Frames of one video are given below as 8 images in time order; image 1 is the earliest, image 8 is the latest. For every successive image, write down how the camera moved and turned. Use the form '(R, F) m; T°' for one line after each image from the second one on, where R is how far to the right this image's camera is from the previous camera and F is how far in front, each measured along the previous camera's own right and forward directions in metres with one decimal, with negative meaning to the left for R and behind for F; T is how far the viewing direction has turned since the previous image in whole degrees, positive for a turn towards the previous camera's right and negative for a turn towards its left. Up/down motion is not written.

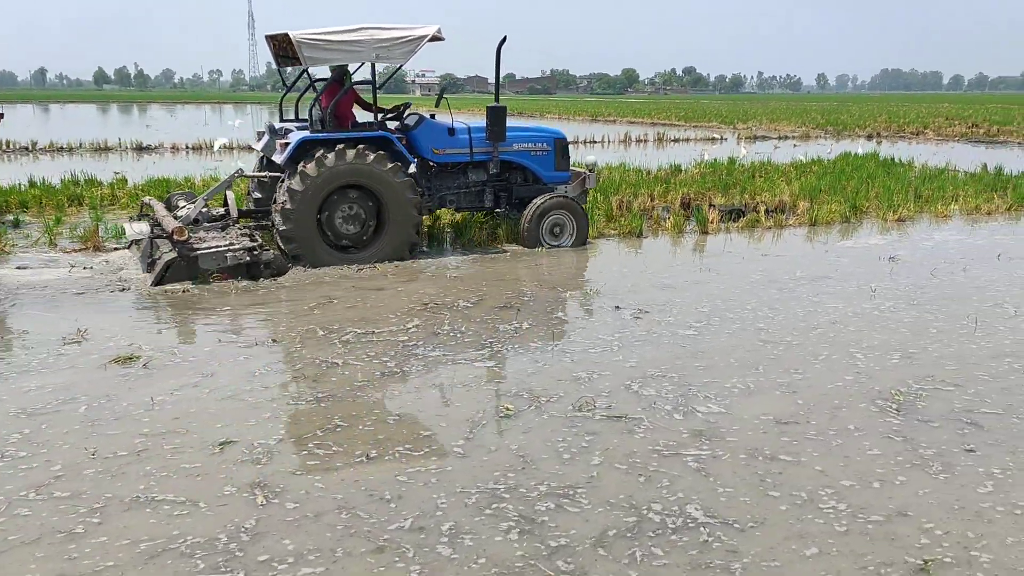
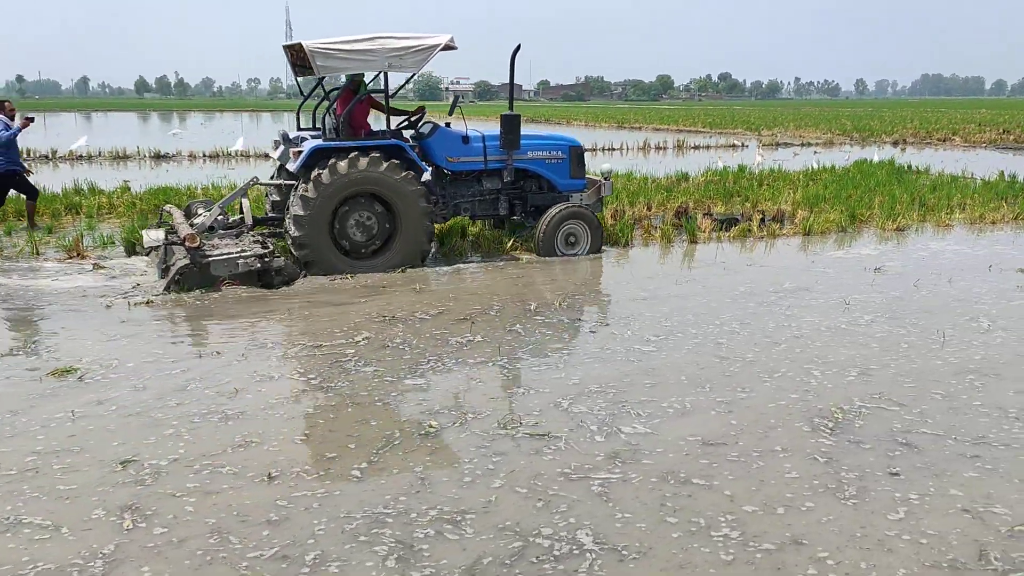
(+0.4, +0.1) m; -2°
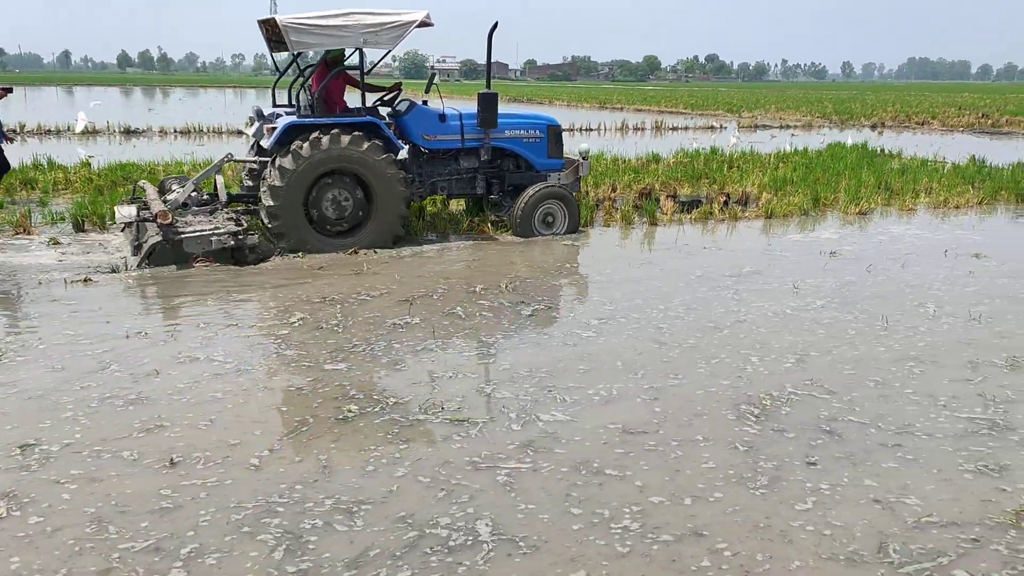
(+0.3, +0.1) m; +1°
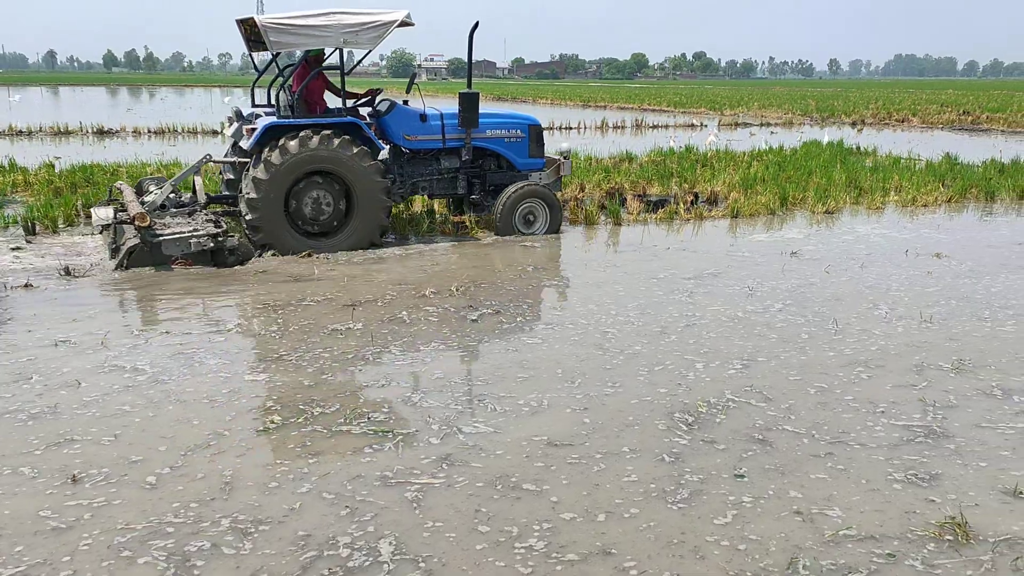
(+0.3, +0.1) m; +1°
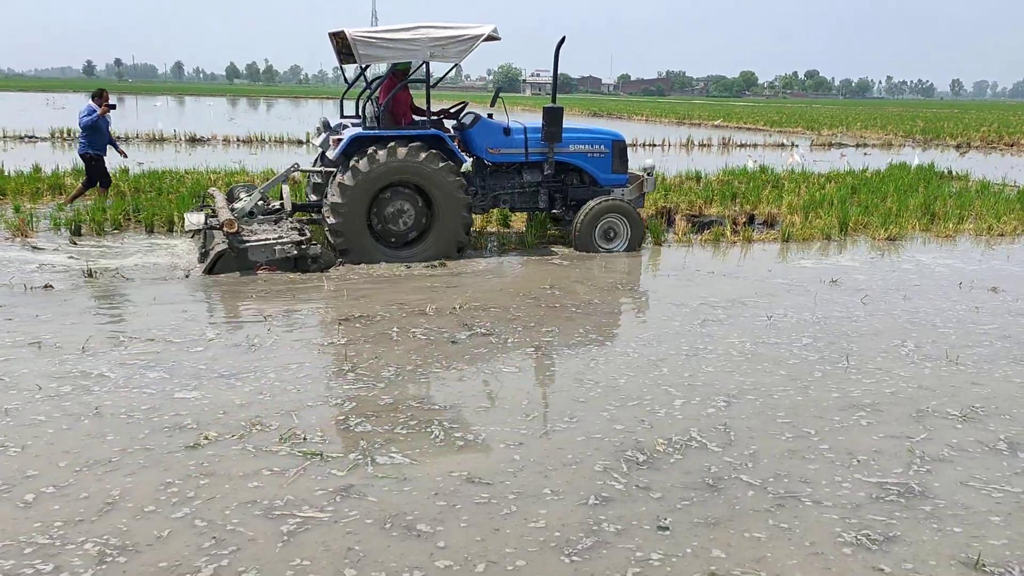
(+0.6, +0.2) m; -6°
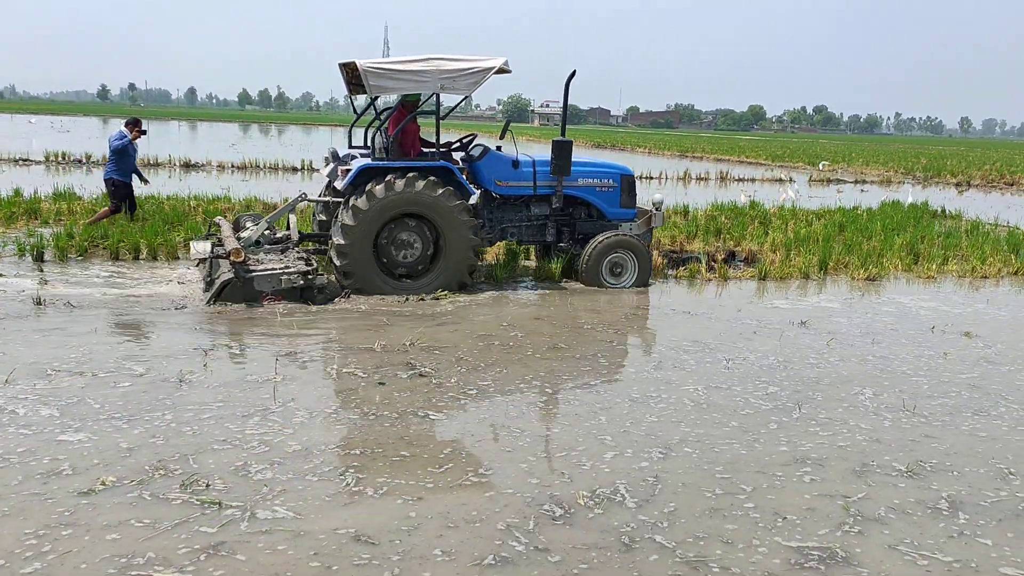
(+0.3, +0.2) m; 0°
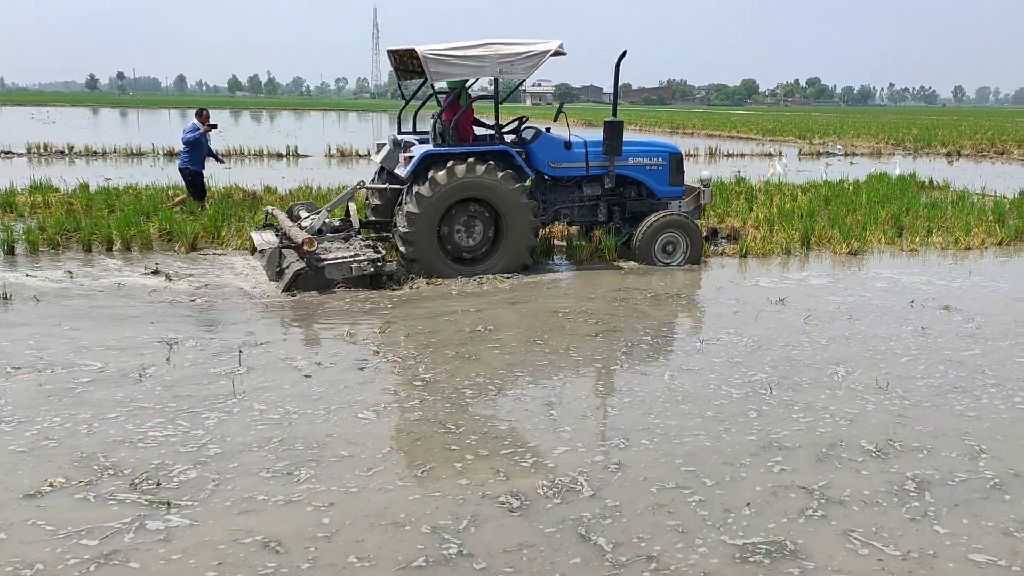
(+0.2, +0.1) m; 0°
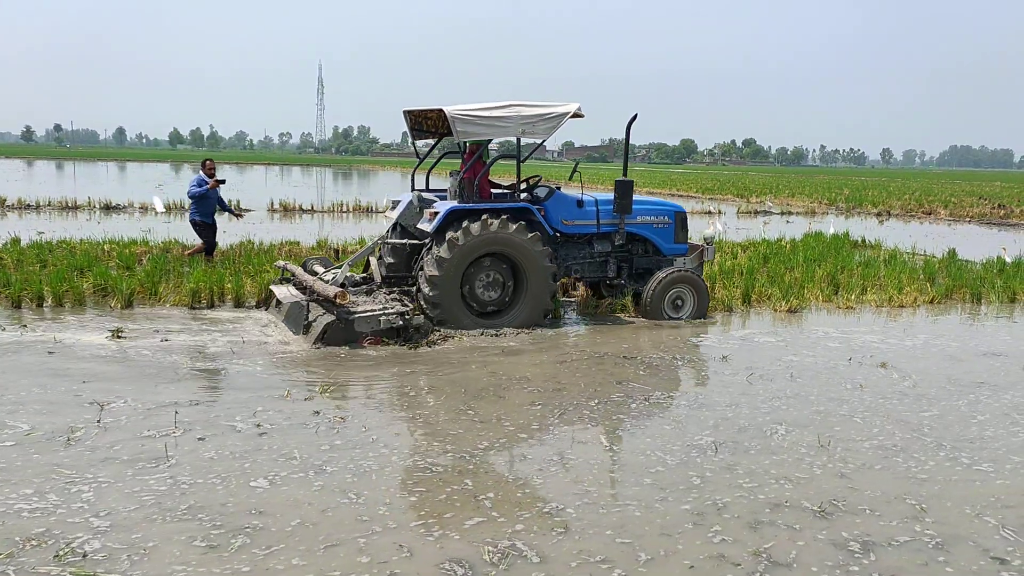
(0.0, 0.0) m; +4°
